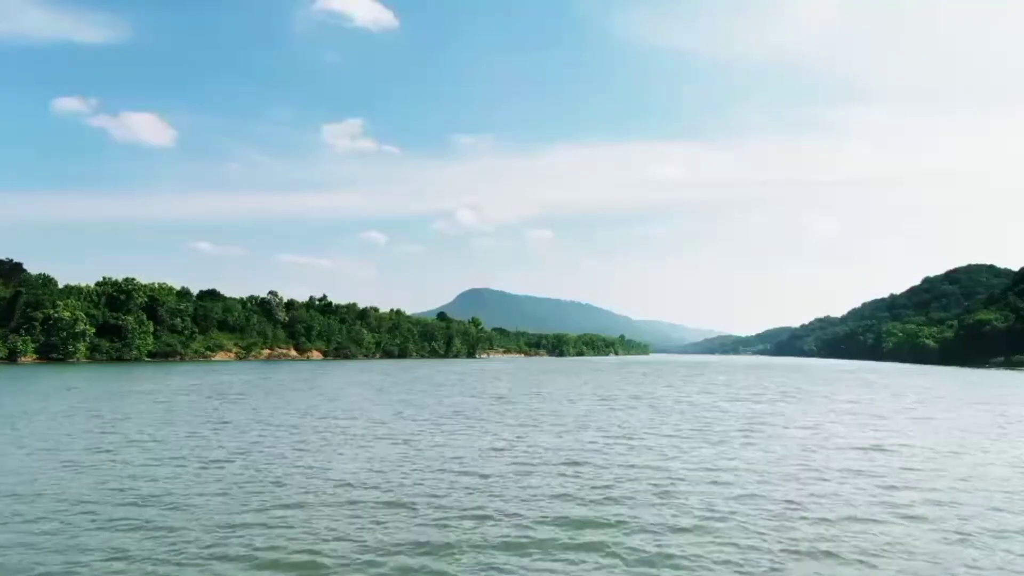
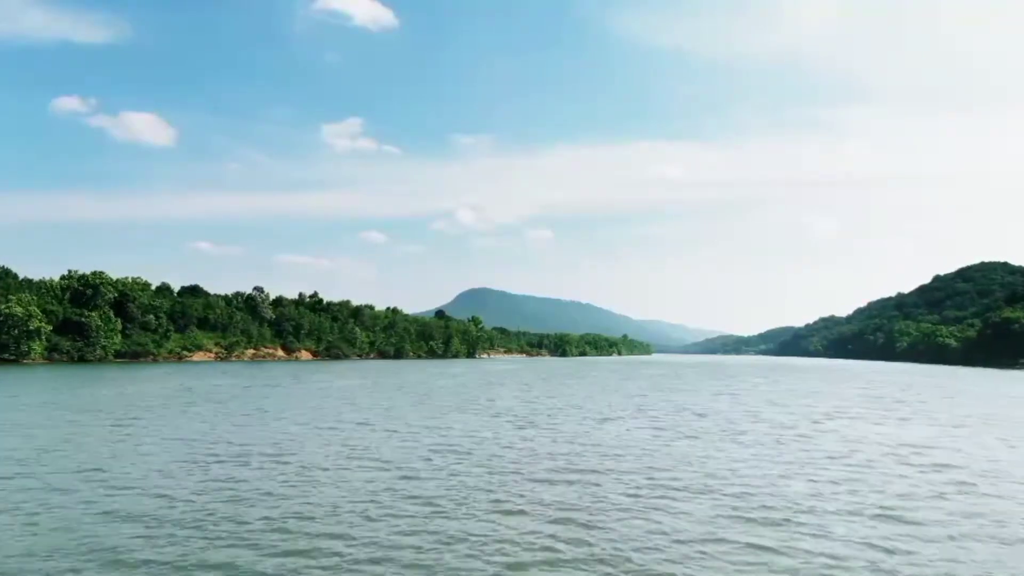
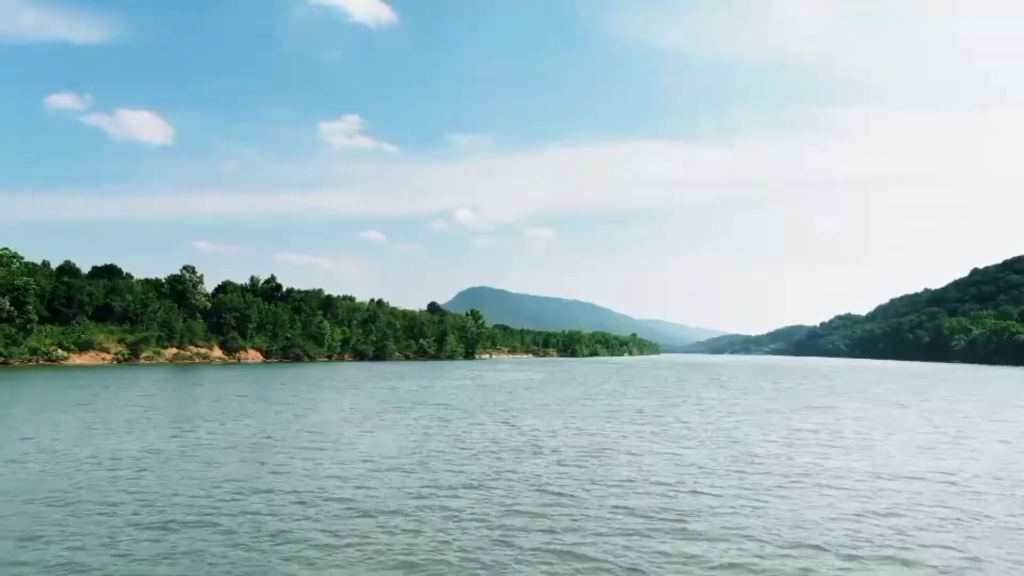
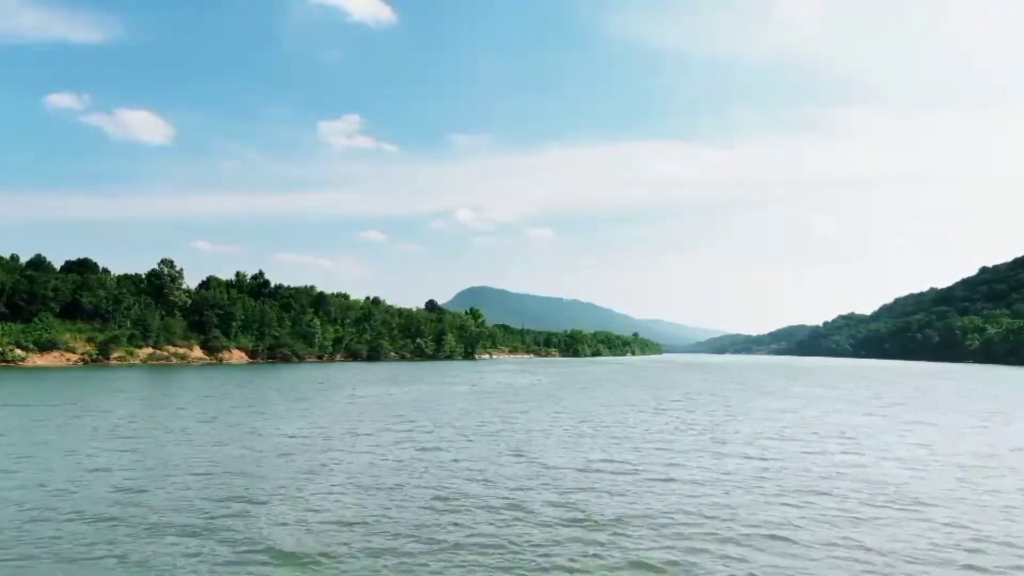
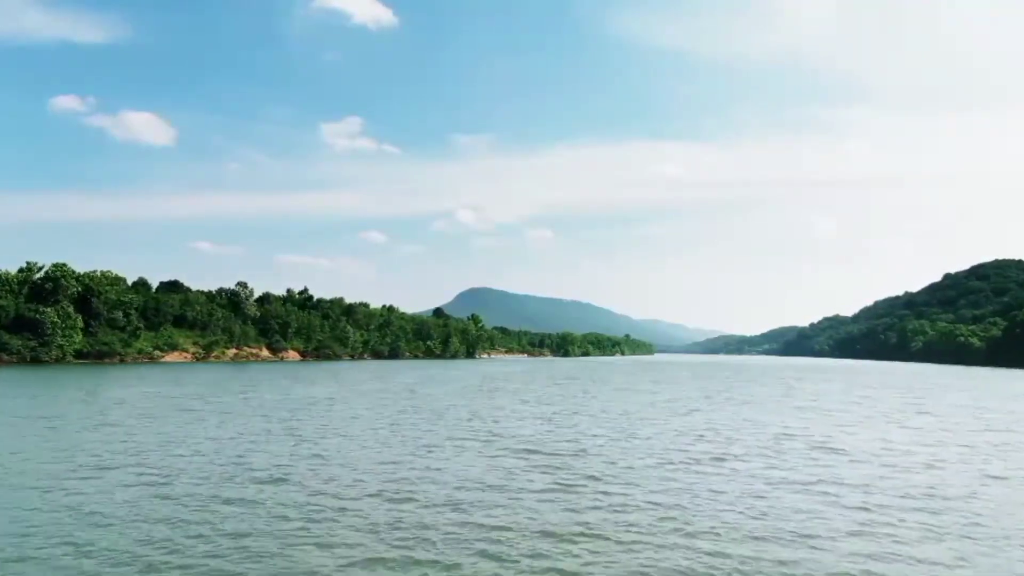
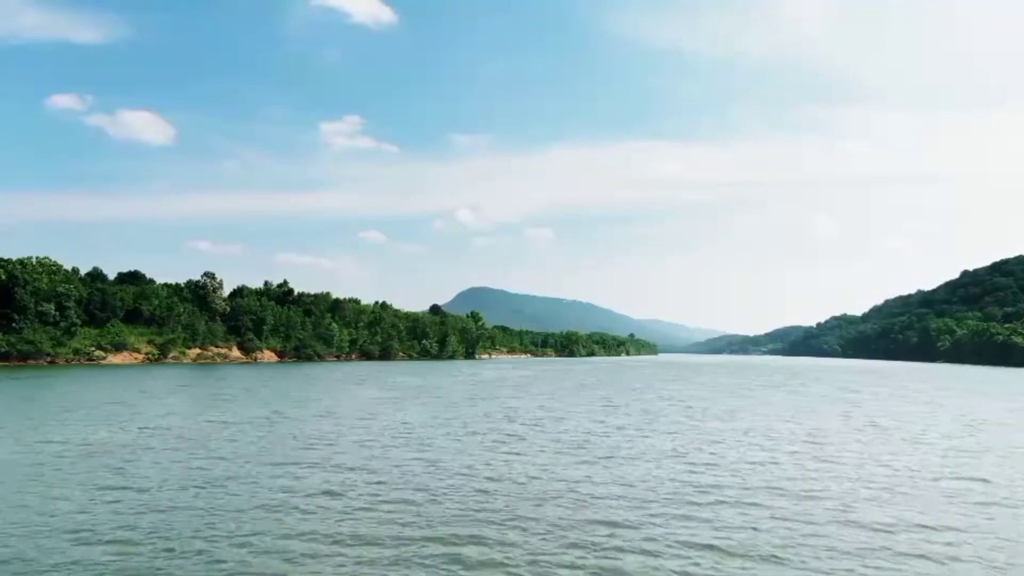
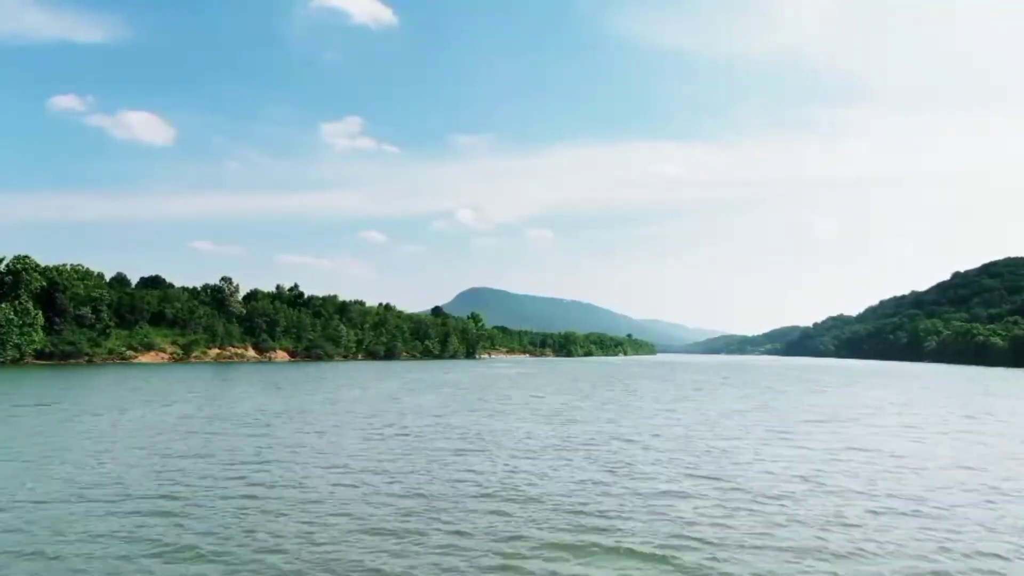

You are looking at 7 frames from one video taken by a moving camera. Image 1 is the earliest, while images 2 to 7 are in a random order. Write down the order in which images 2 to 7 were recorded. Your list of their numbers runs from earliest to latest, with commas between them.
2, 5, 7, 6, 3, 4
